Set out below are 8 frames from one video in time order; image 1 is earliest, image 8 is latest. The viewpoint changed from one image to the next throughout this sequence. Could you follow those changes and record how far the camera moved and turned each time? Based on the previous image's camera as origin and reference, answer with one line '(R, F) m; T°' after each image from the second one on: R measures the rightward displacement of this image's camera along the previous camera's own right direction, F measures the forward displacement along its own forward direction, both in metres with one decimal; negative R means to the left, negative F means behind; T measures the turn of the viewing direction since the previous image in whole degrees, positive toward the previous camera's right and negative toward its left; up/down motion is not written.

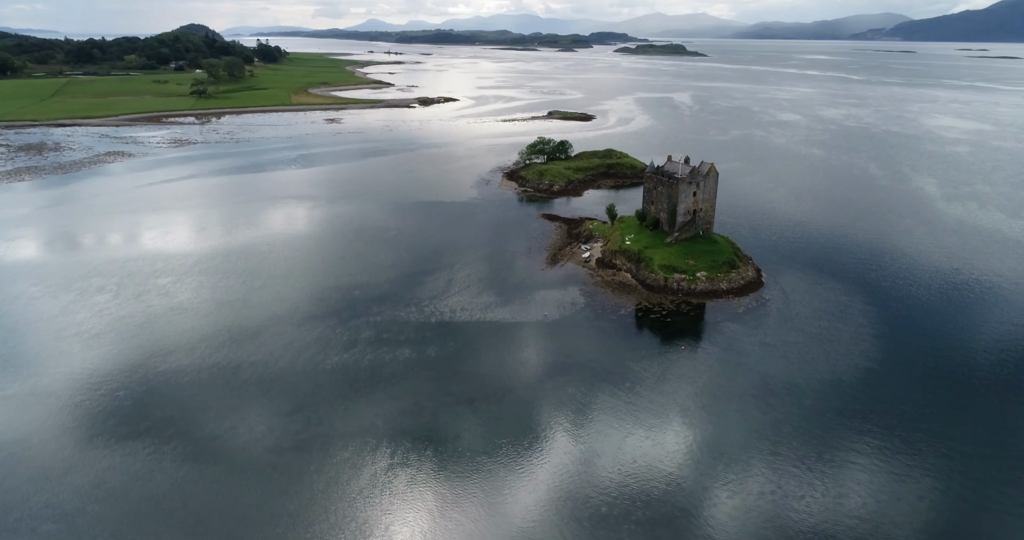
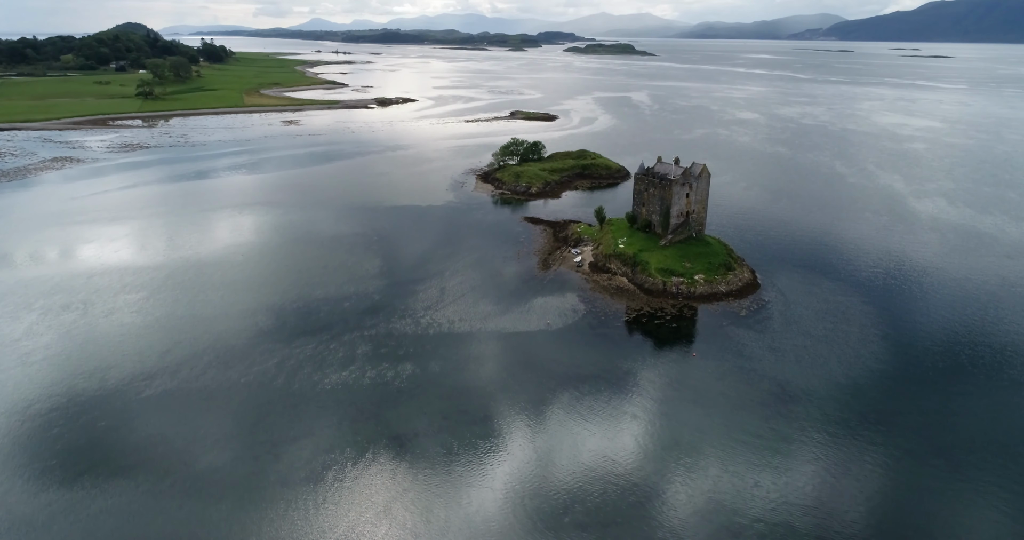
(-2.2, +1.3) m; +4°
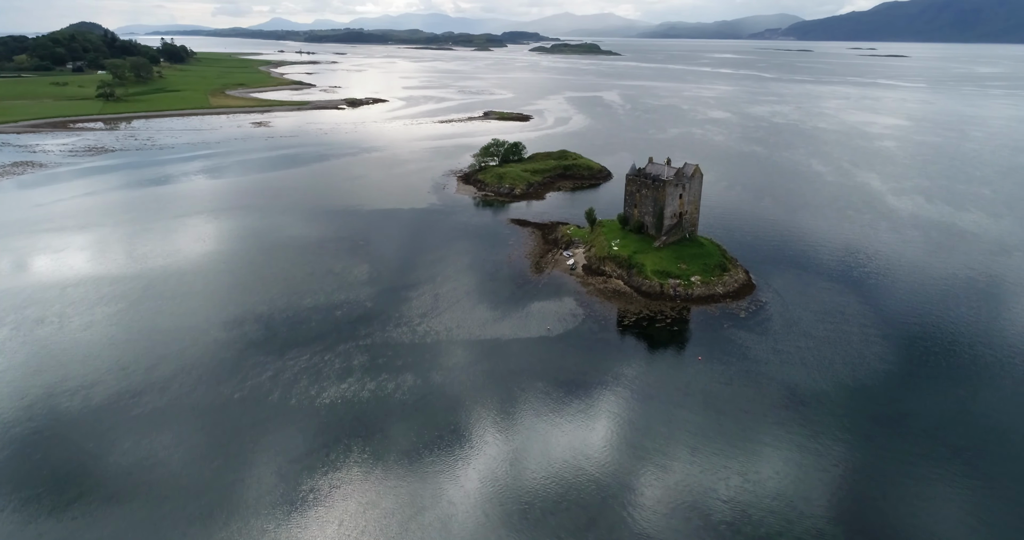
(-1.4, +0.8) m; +3°
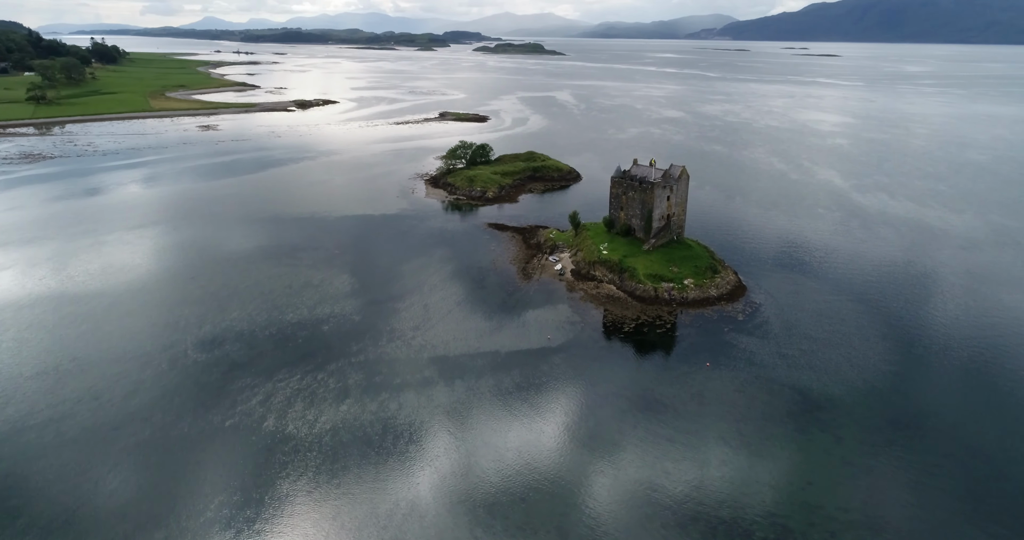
(-2.2, +1.3) m; +4°
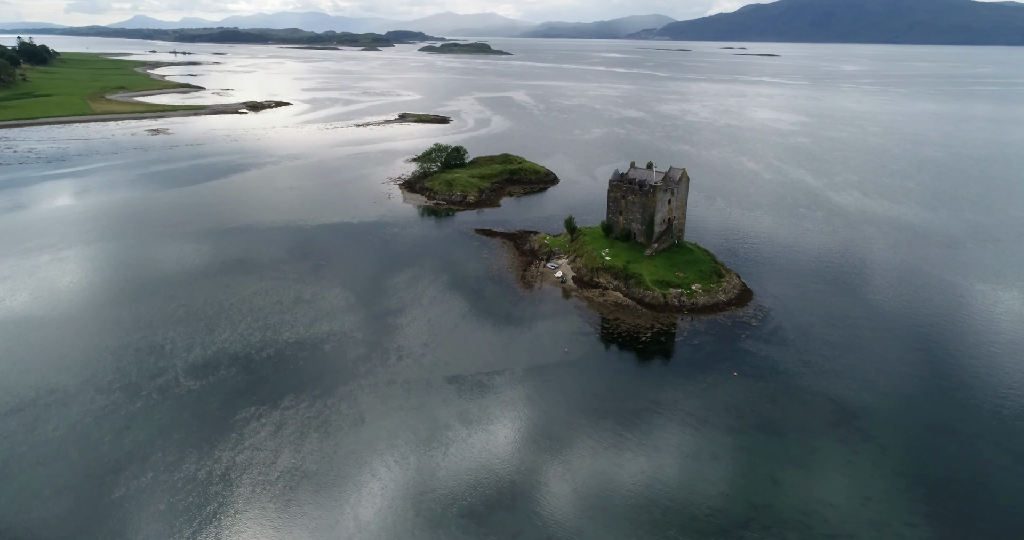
(-2.8, +1.6) m; +4°
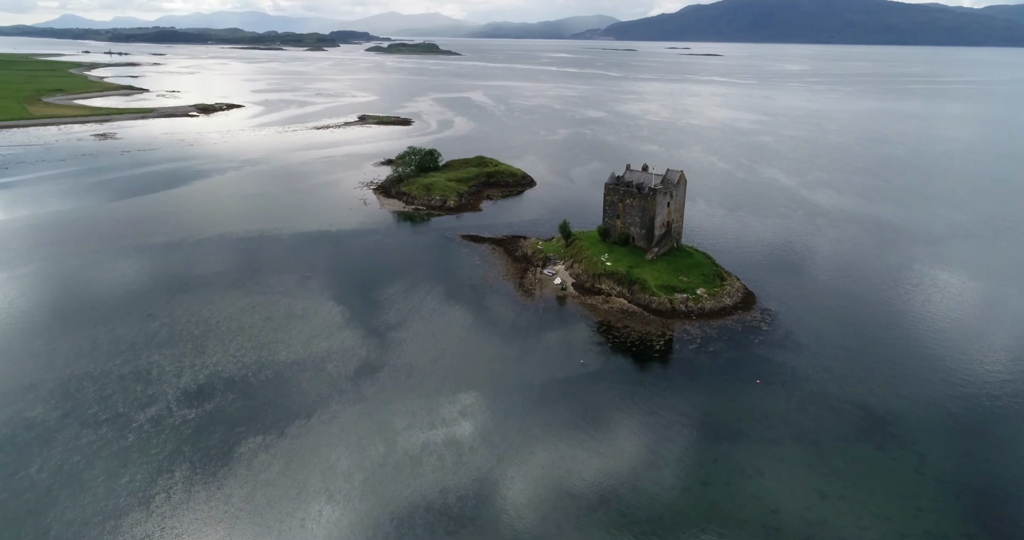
(-2.5, +1.4) m; +4°
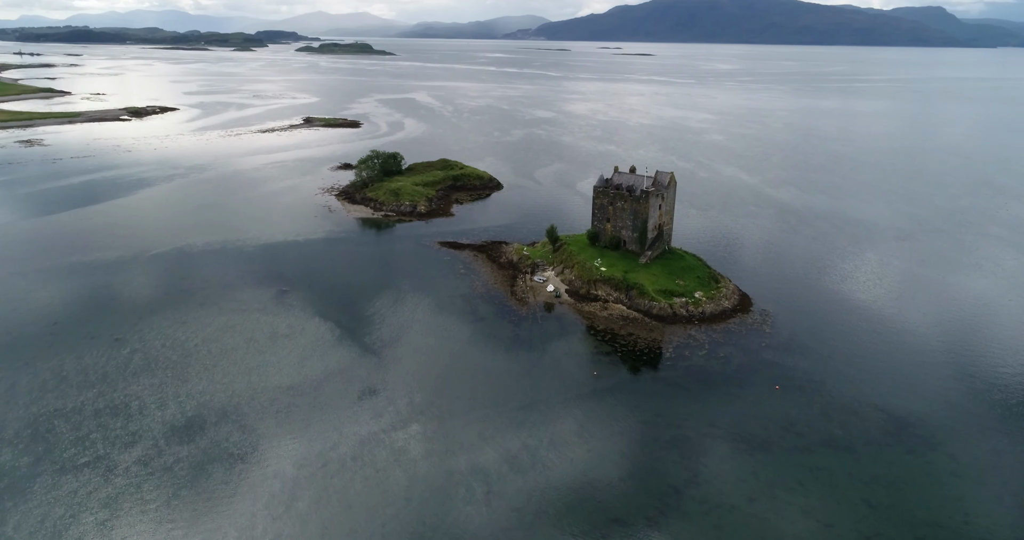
(-2.7, +1.5) m; +5°
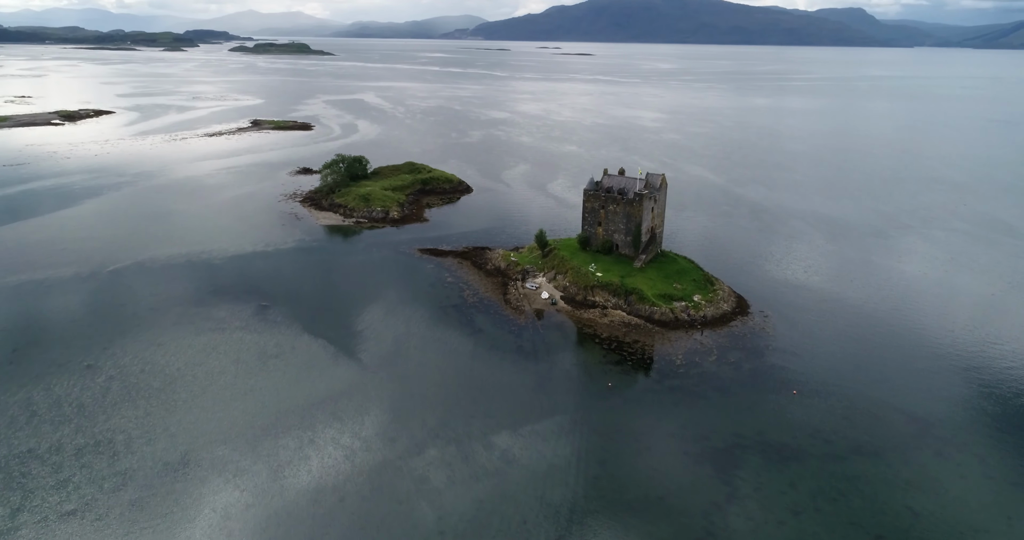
(-2.4, +1.4) m; +5°
